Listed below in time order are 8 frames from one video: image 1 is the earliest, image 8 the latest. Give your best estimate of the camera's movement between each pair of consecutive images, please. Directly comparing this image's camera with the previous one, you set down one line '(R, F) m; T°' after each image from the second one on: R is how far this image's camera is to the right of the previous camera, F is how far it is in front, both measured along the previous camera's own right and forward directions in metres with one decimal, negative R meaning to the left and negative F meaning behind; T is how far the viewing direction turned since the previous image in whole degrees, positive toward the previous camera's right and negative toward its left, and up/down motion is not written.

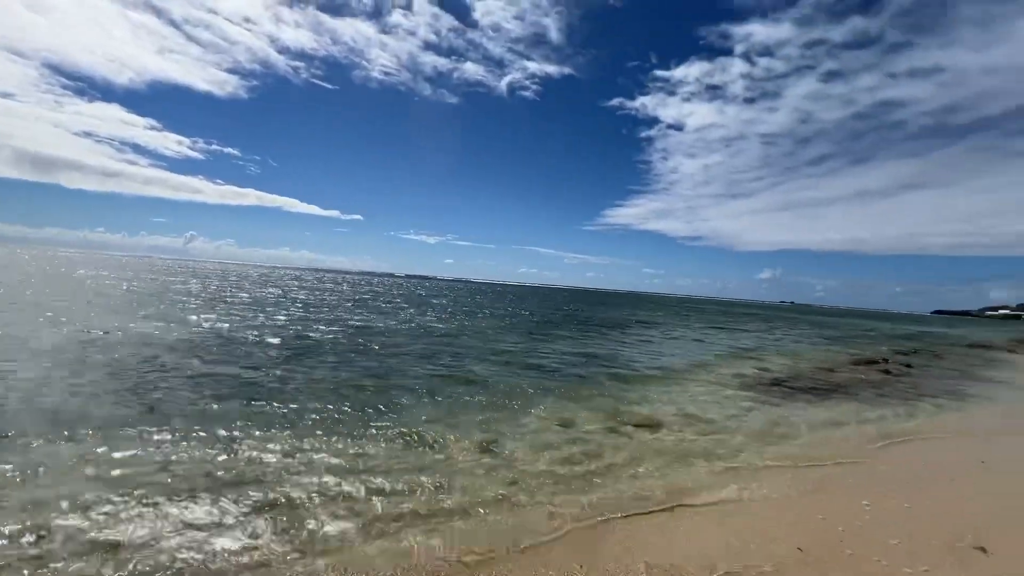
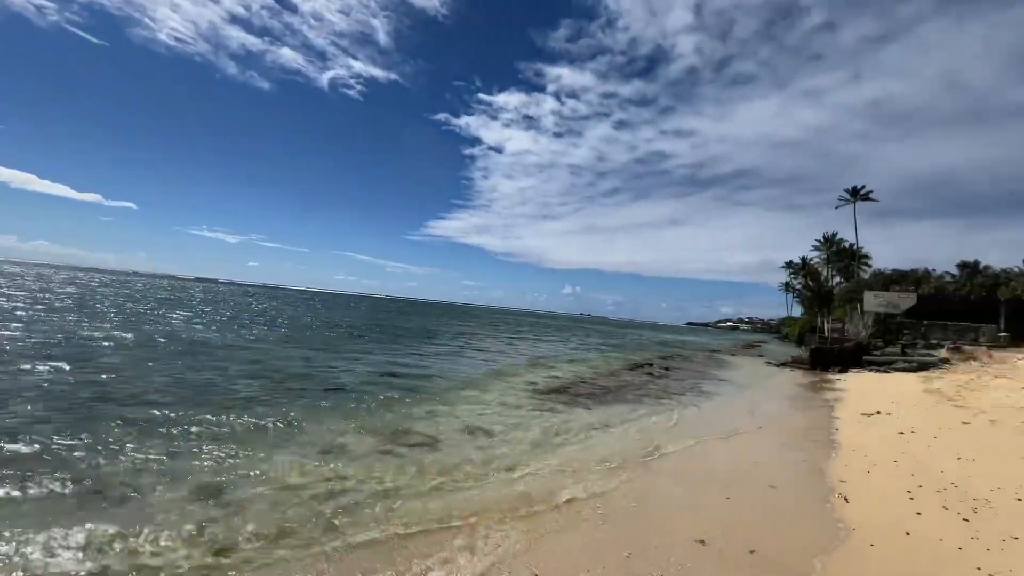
(+0.8, +0.6) m; +21°
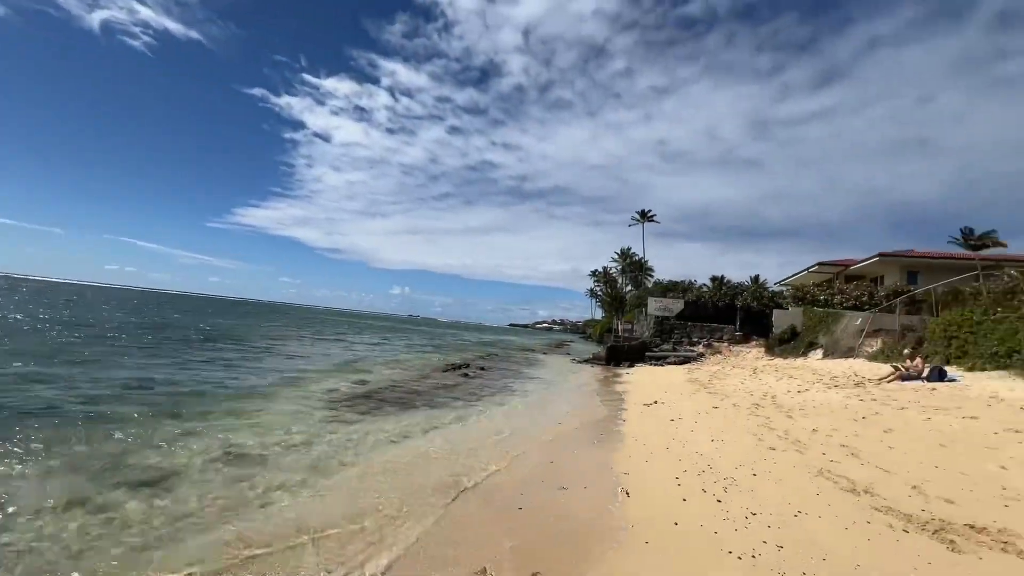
(+0.6, +0.8) m; +21°
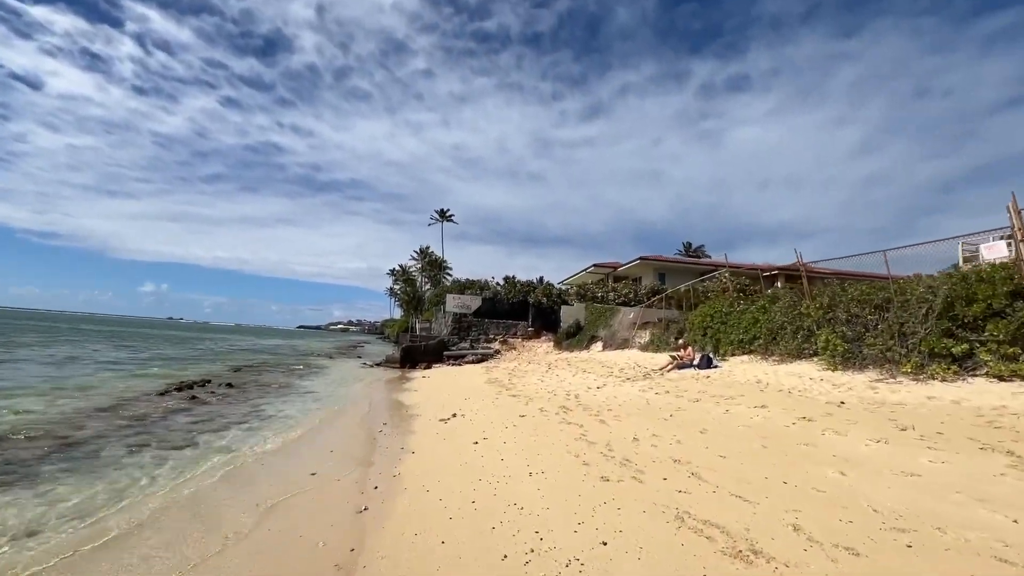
(+0.9, +3.3) m; +24°
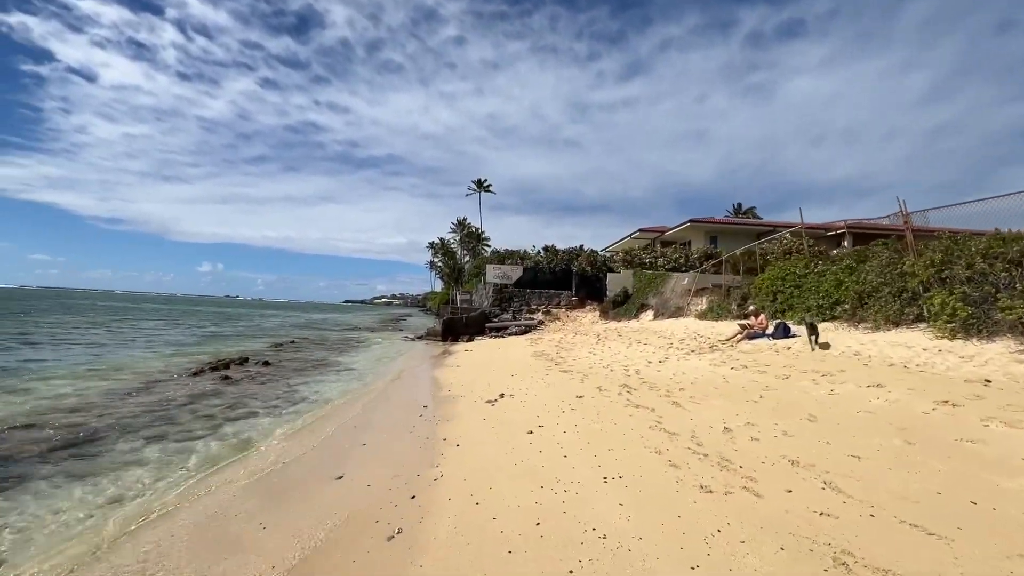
(-0.3, +1.6) m; -5°
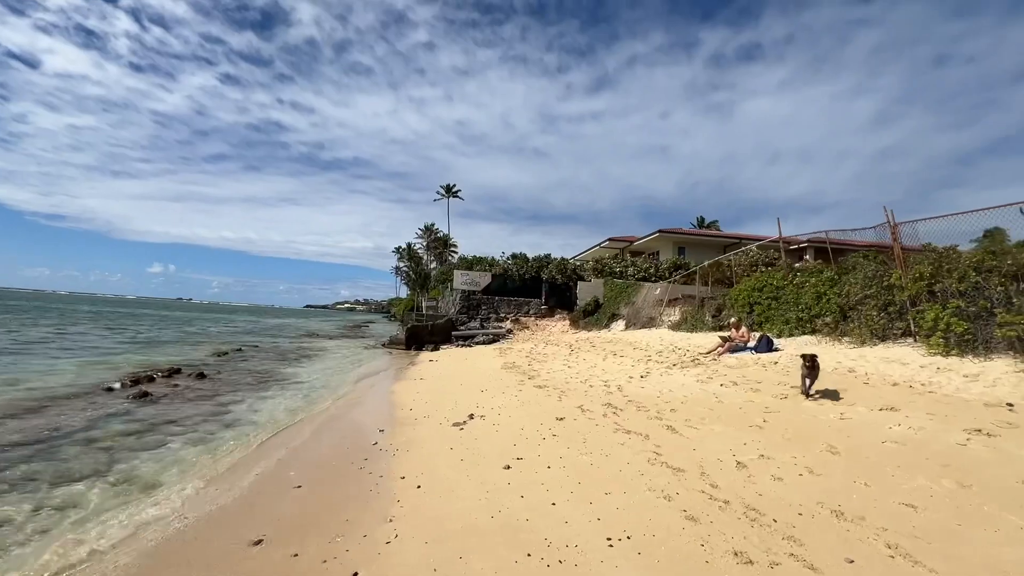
(-0.1, +1.3) m; +4°
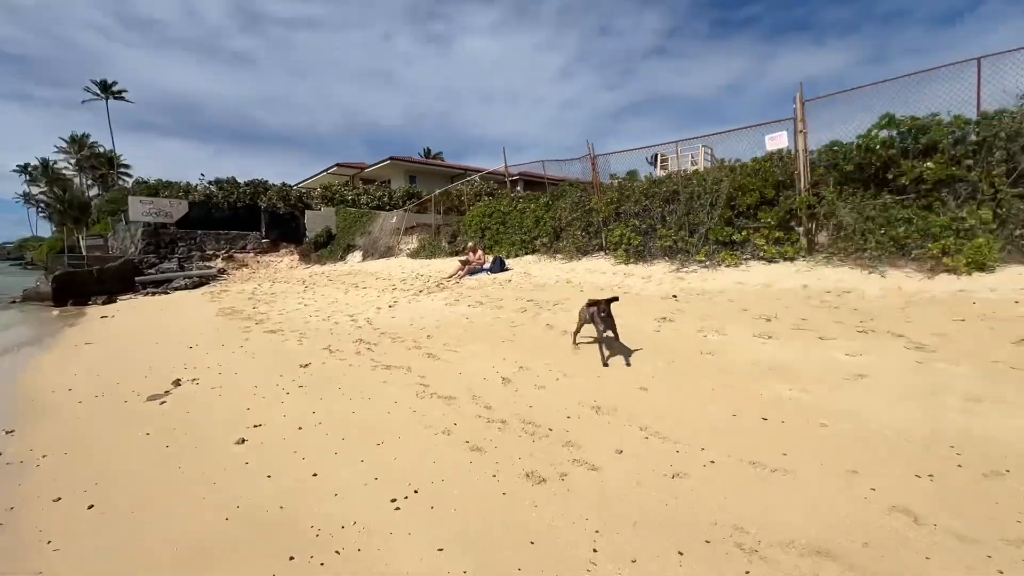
(-0.1, +1.0) m; +32°
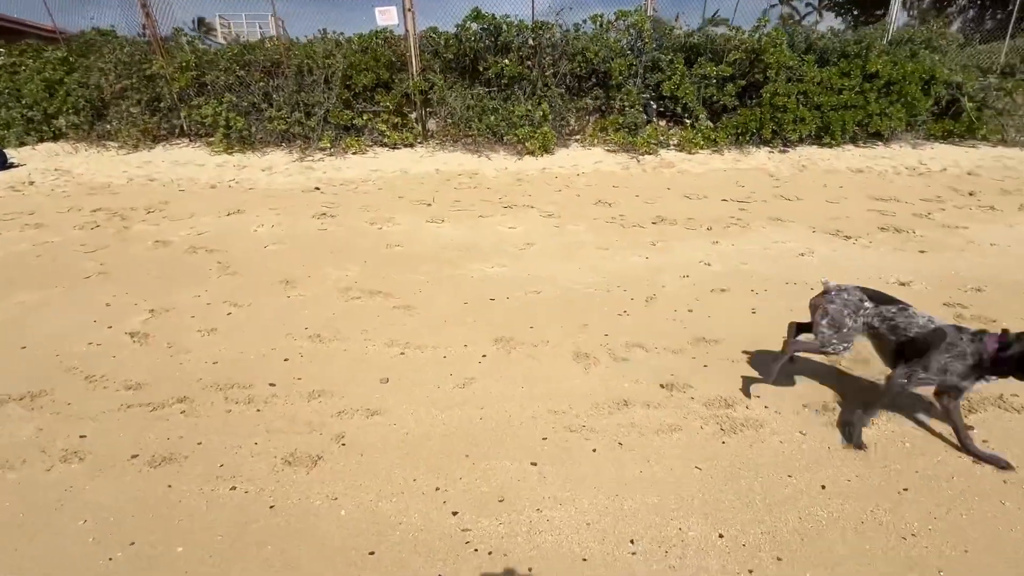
(-0.7, +1.3) m; +47°
